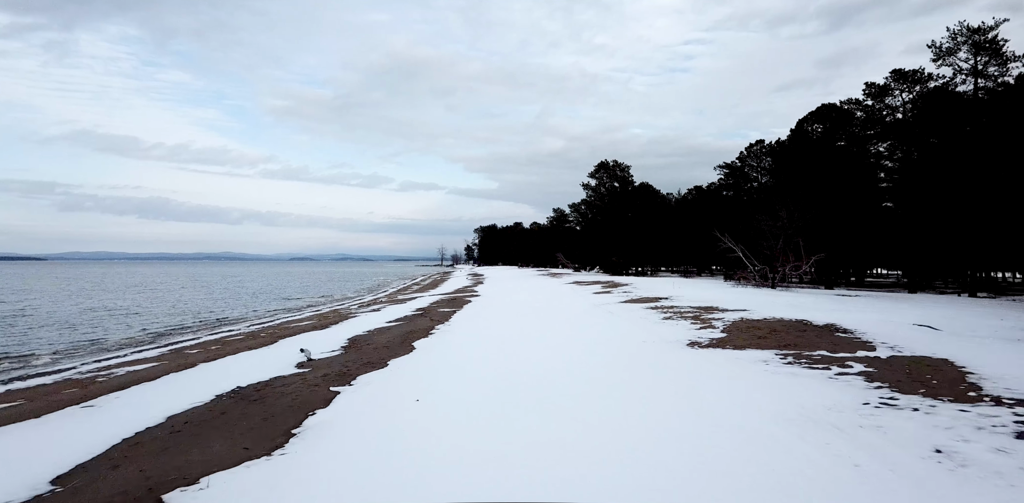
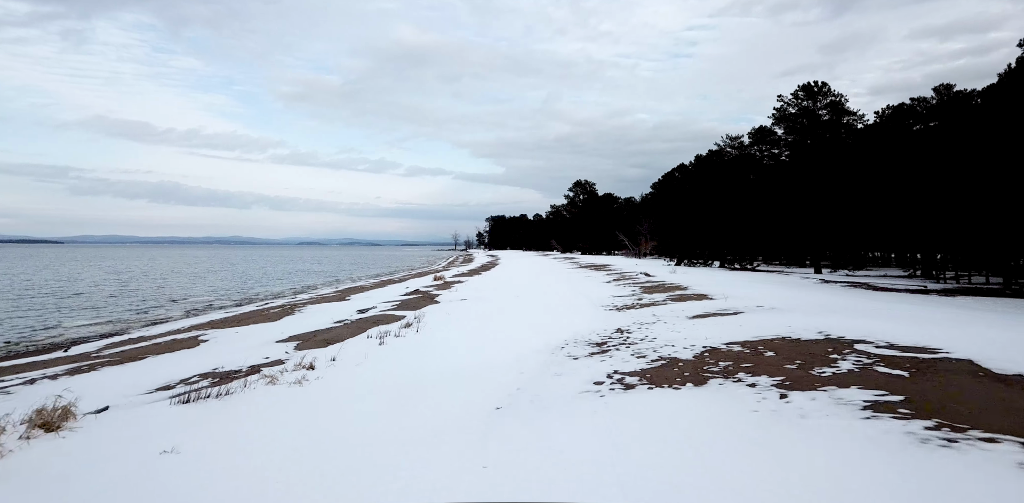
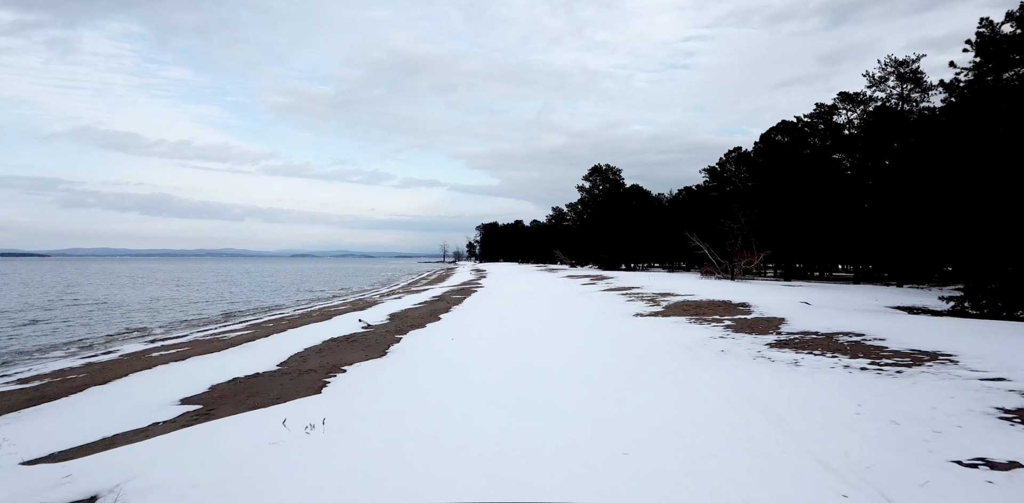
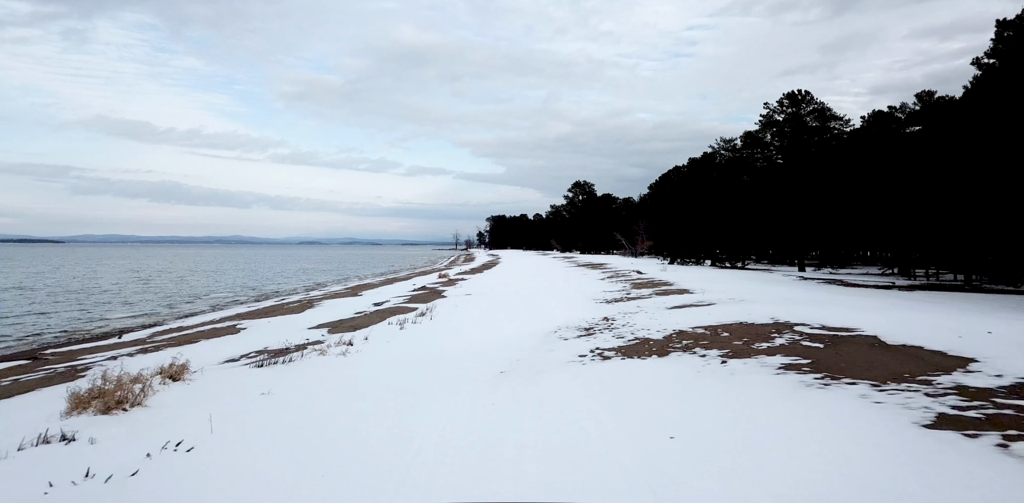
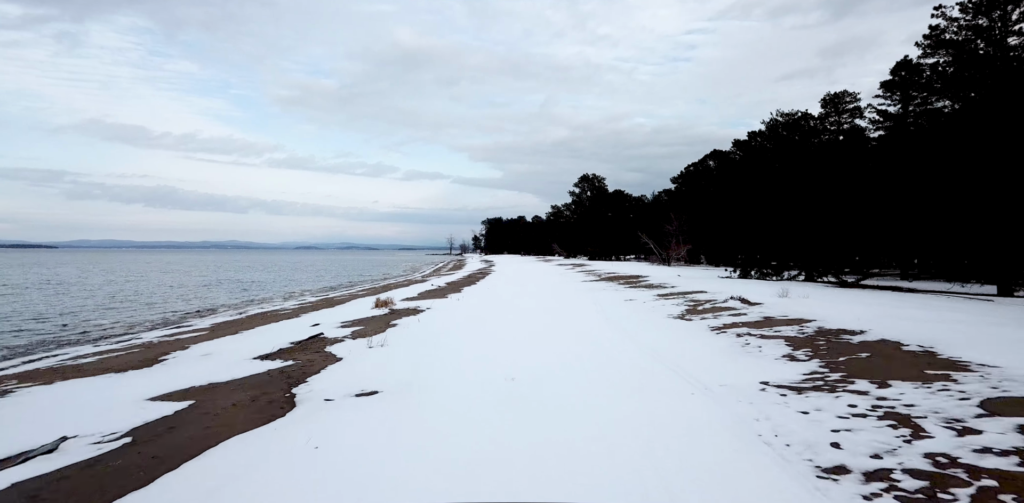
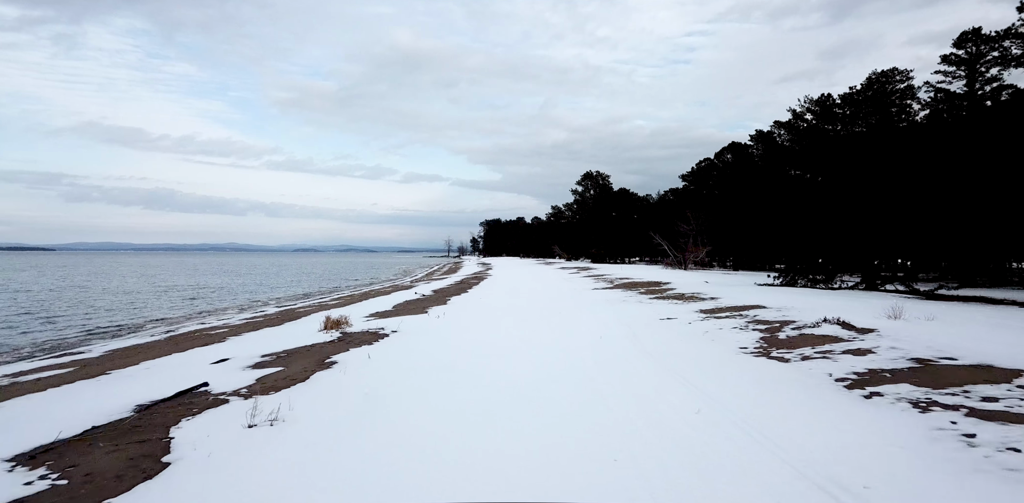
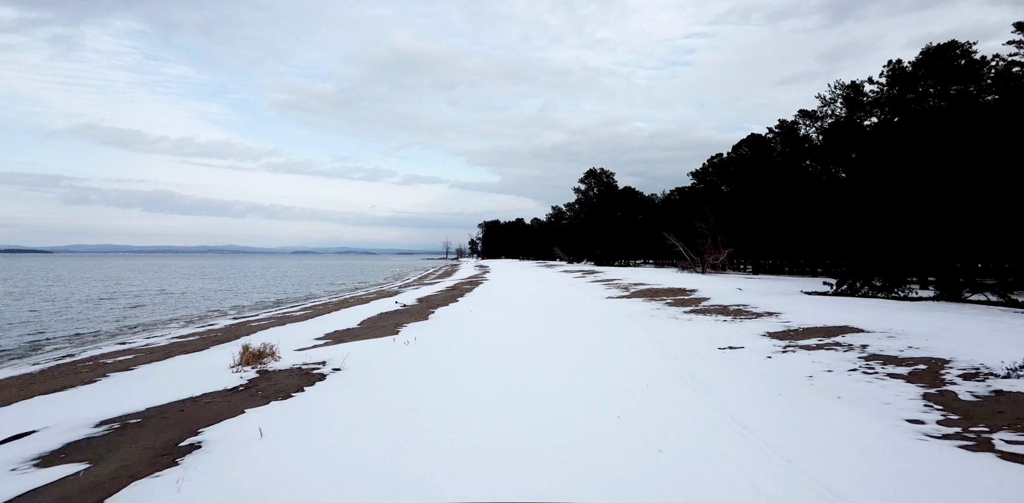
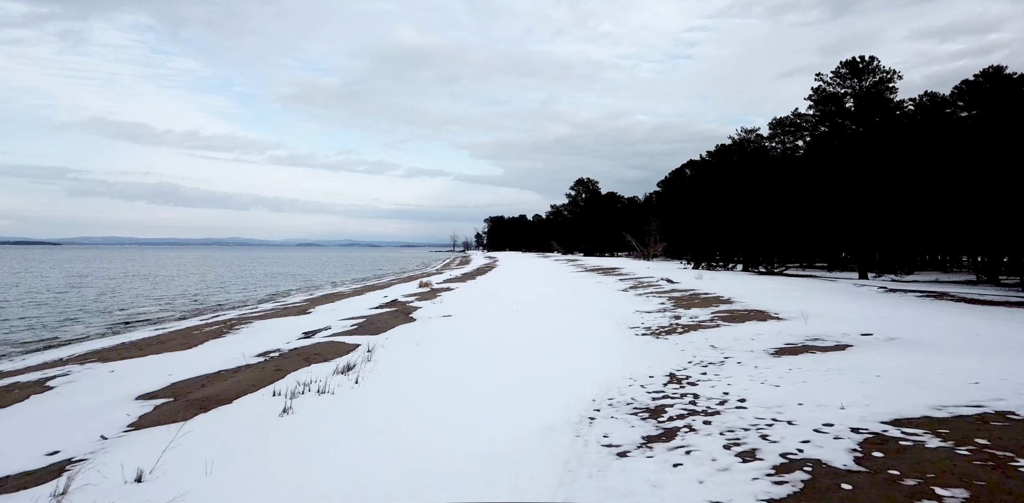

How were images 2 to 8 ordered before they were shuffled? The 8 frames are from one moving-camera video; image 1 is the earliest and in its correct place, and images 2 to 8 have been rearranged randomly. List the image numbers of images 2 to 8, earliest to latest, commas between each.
3, 7, 6, 5, 8, 2, 4
